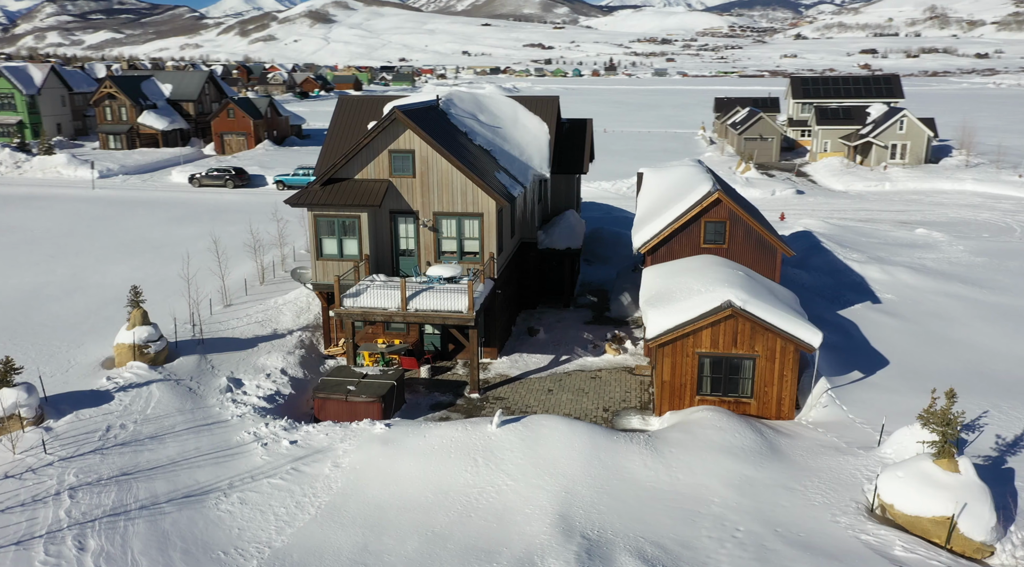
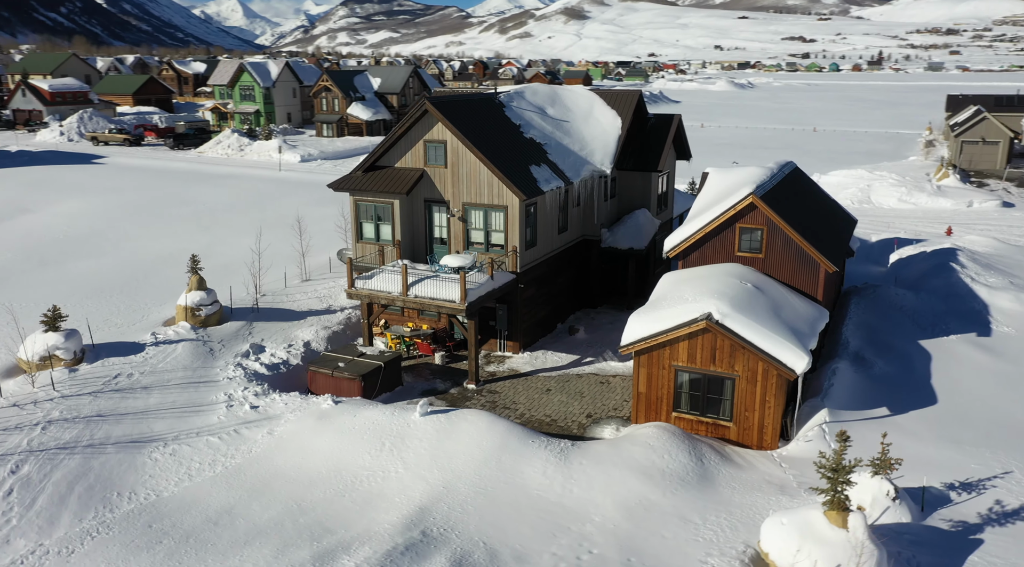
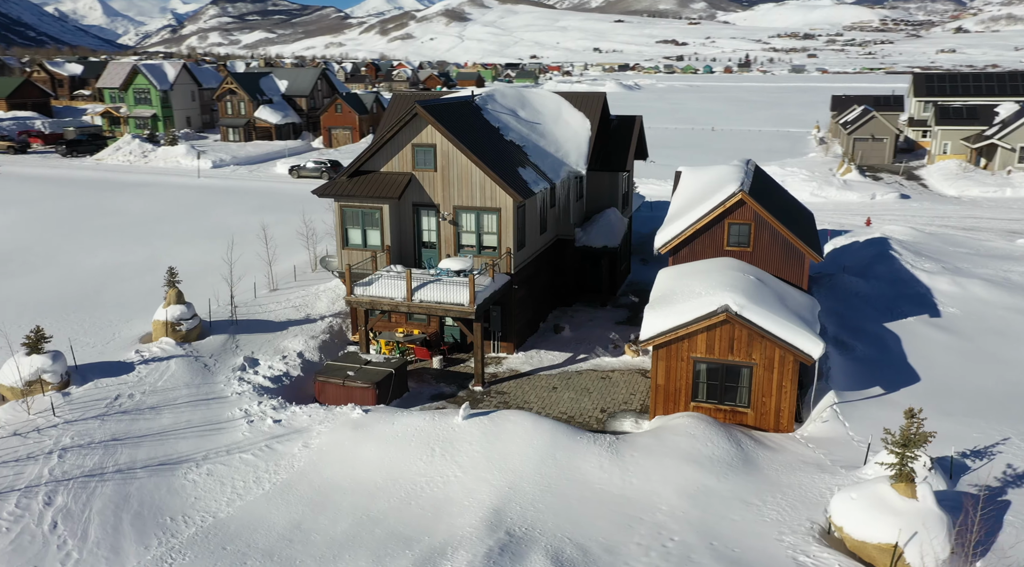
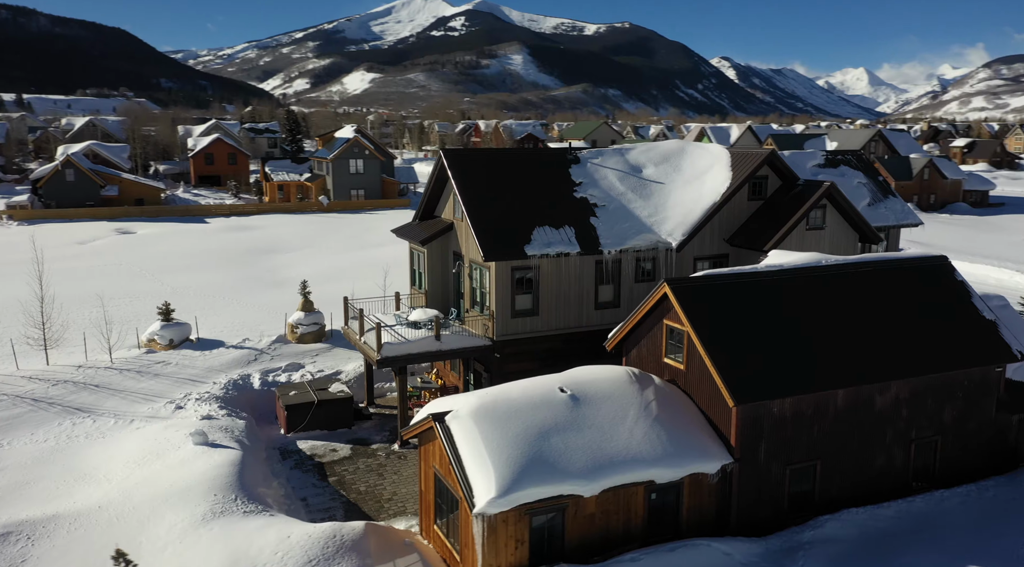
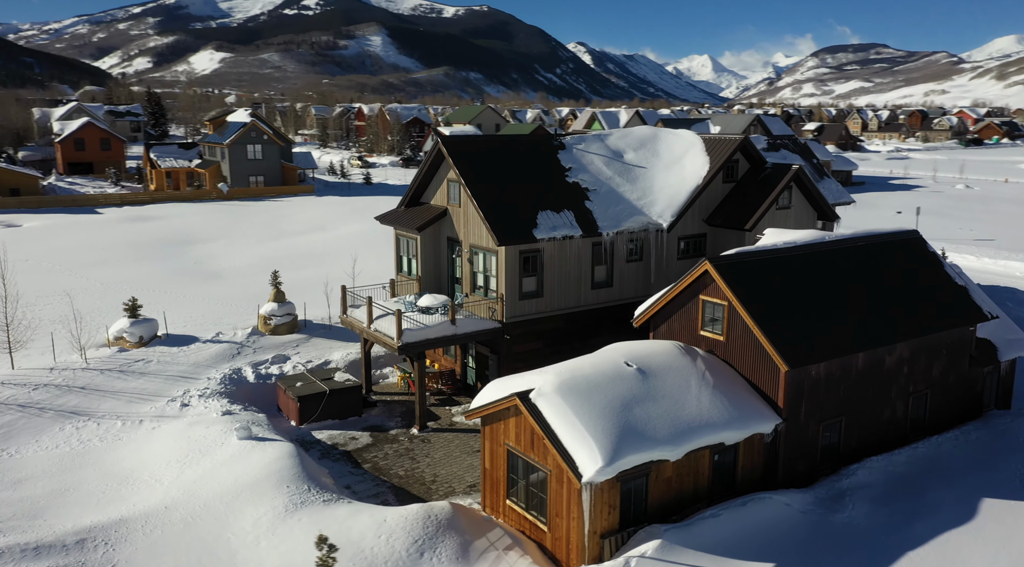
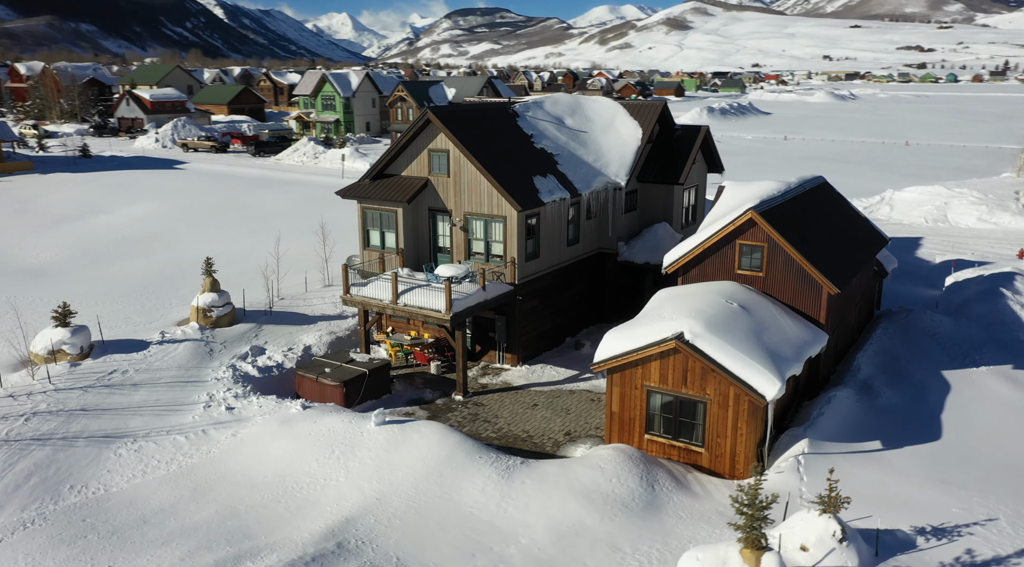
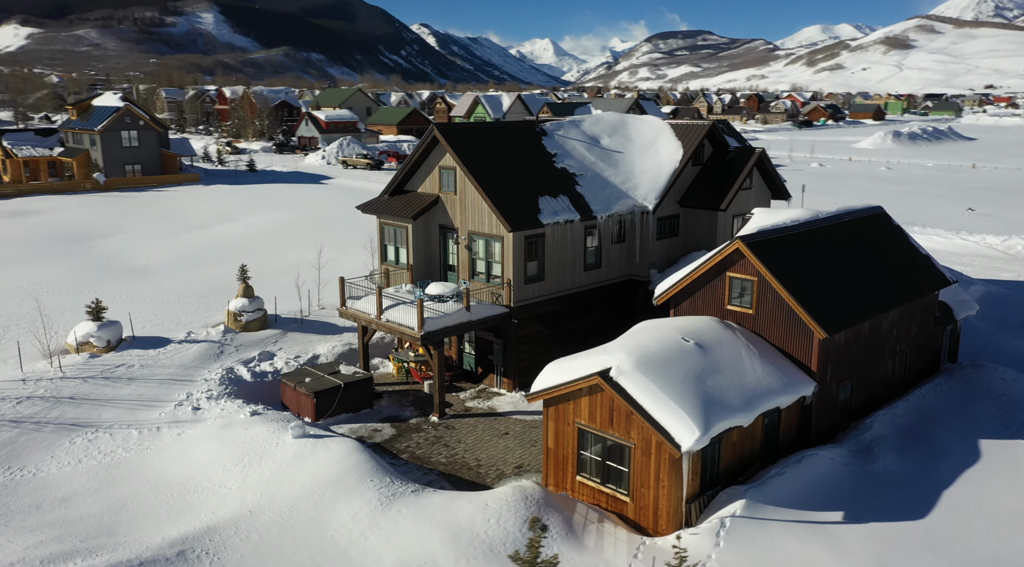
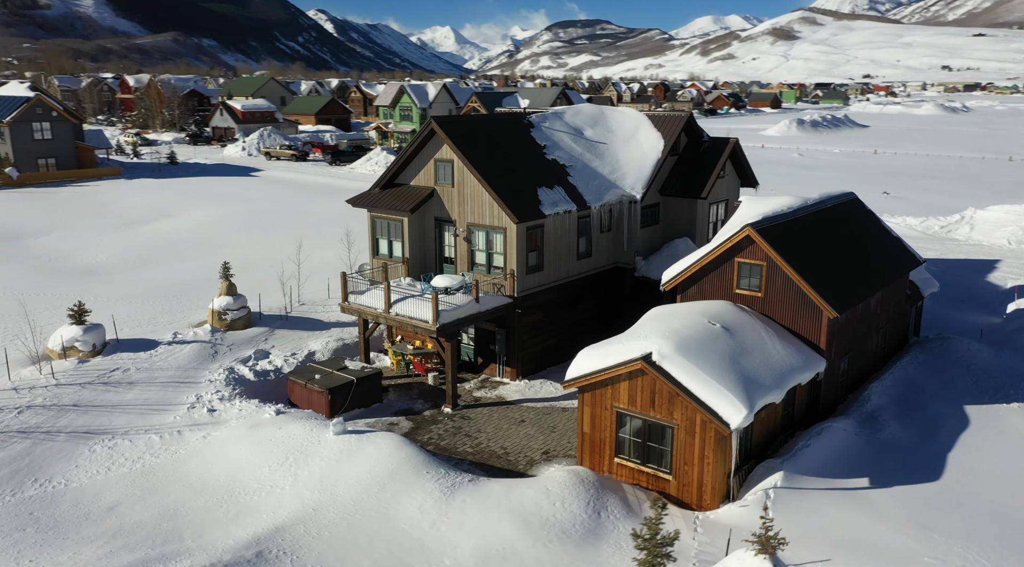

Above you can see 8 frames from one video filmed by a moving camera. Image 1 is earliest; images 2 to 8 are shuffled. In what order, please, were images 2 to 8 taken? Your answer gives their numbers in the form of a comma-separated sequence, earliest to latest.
3, 2, 6, 8, 7, 5, 4
